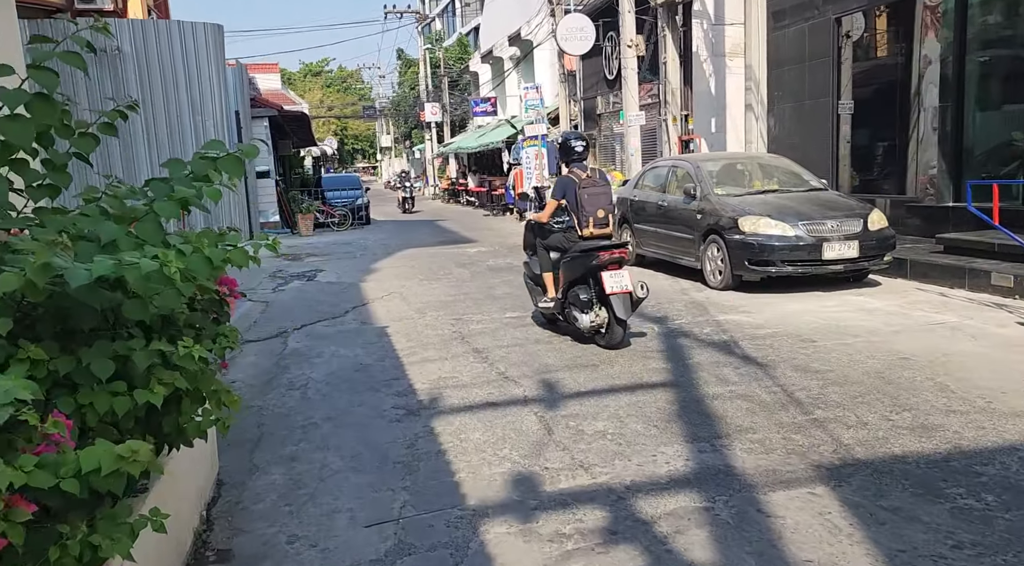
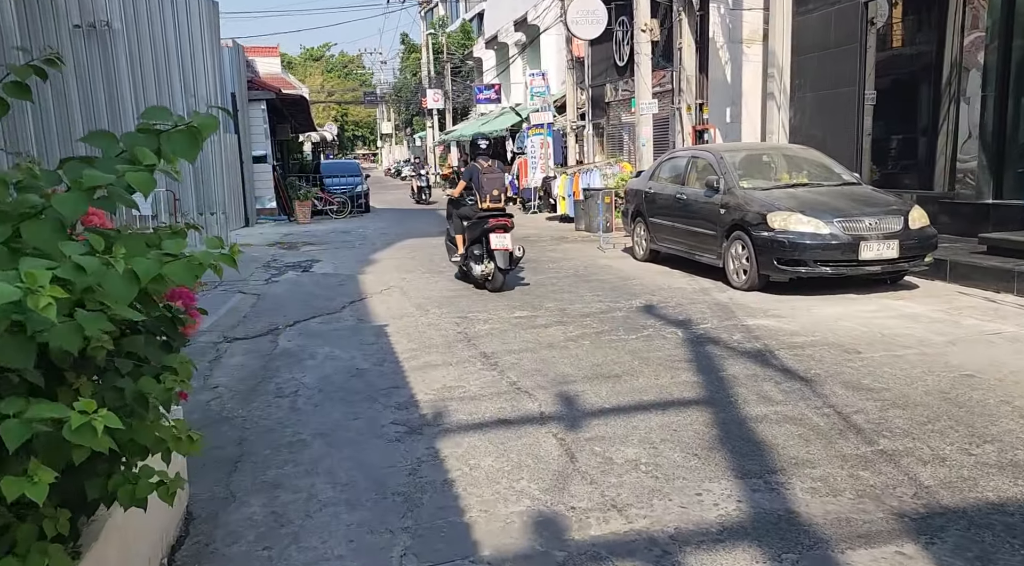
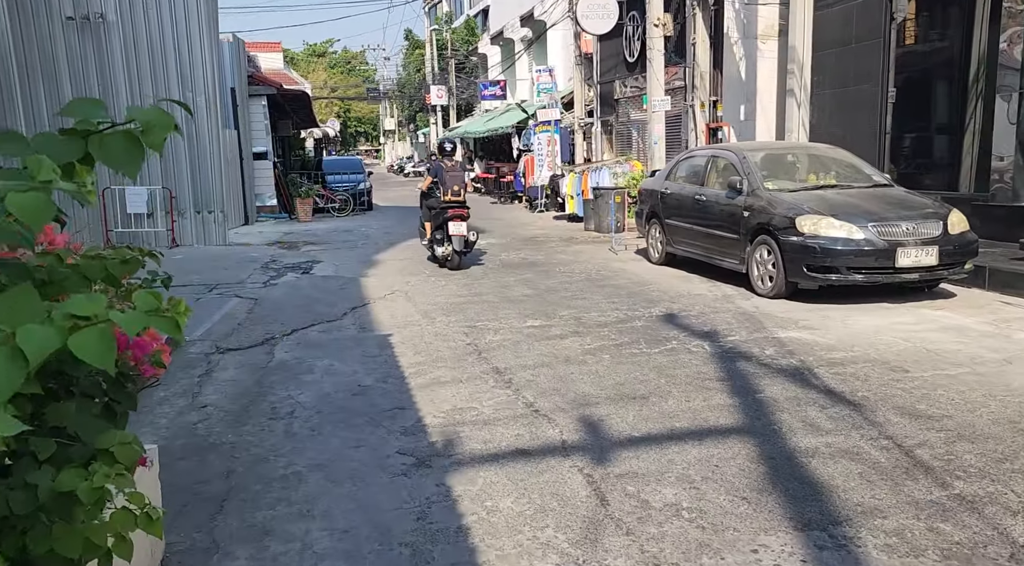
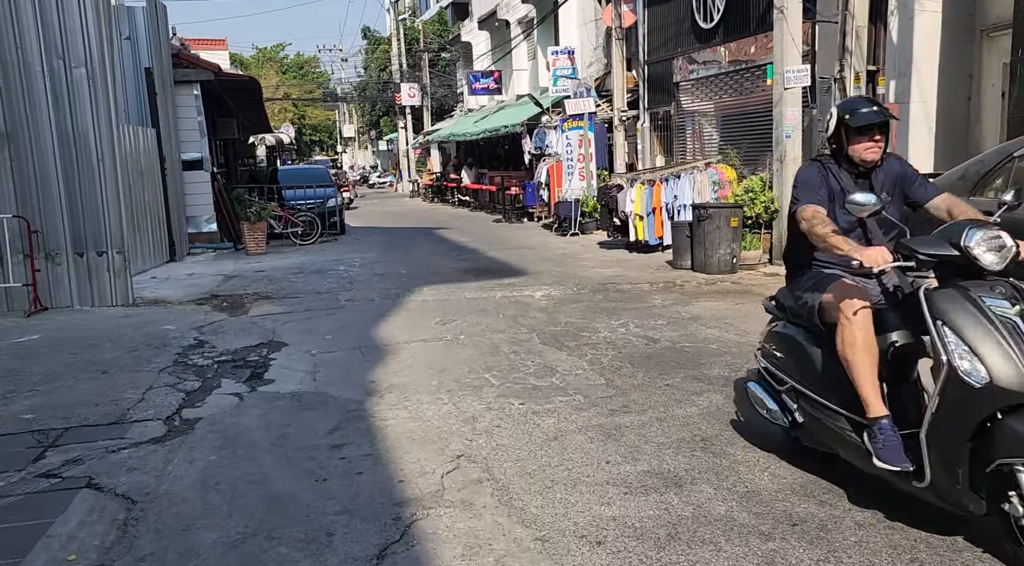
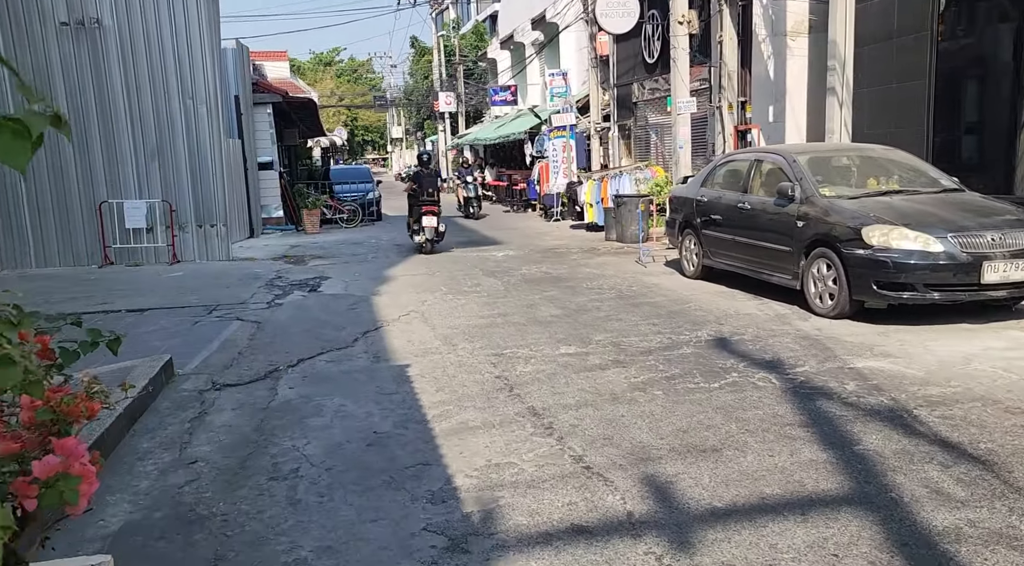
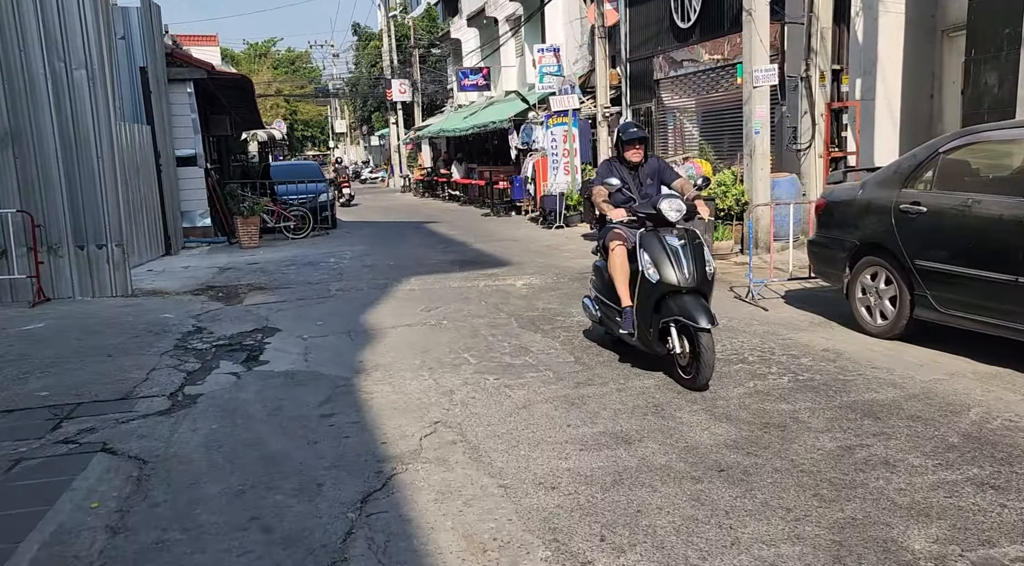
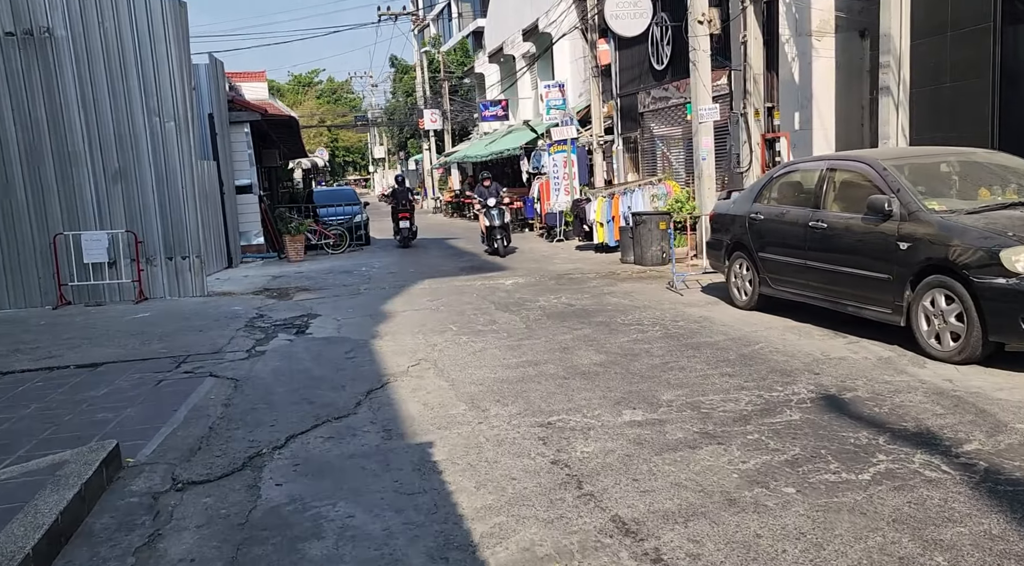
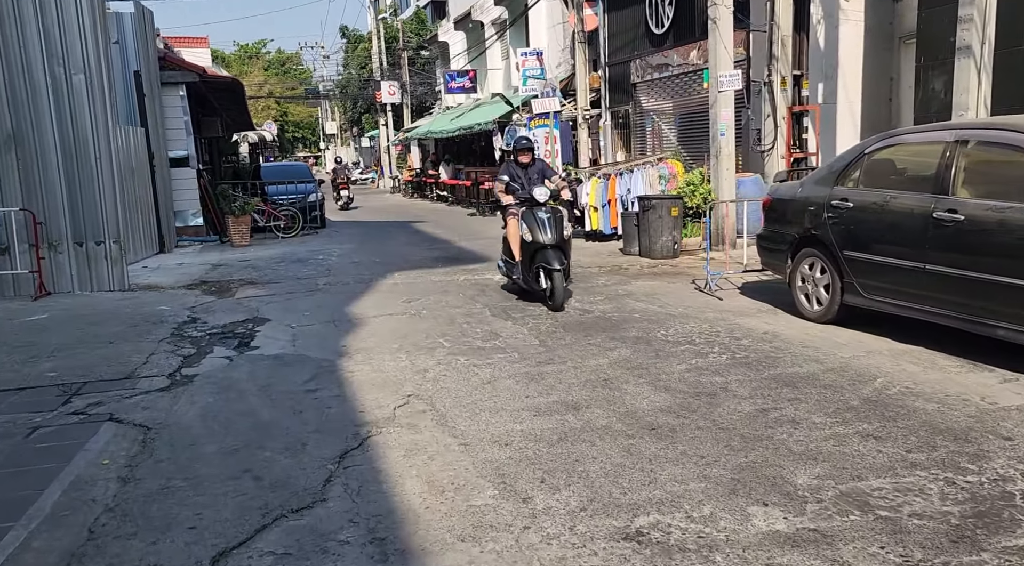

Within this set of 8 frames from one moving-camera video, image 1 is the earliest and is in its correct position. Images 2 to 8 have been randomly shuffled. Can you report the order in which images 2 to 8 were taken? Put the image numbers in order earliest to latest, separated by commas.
2, 3, 5, 7, 8, 6, 4
